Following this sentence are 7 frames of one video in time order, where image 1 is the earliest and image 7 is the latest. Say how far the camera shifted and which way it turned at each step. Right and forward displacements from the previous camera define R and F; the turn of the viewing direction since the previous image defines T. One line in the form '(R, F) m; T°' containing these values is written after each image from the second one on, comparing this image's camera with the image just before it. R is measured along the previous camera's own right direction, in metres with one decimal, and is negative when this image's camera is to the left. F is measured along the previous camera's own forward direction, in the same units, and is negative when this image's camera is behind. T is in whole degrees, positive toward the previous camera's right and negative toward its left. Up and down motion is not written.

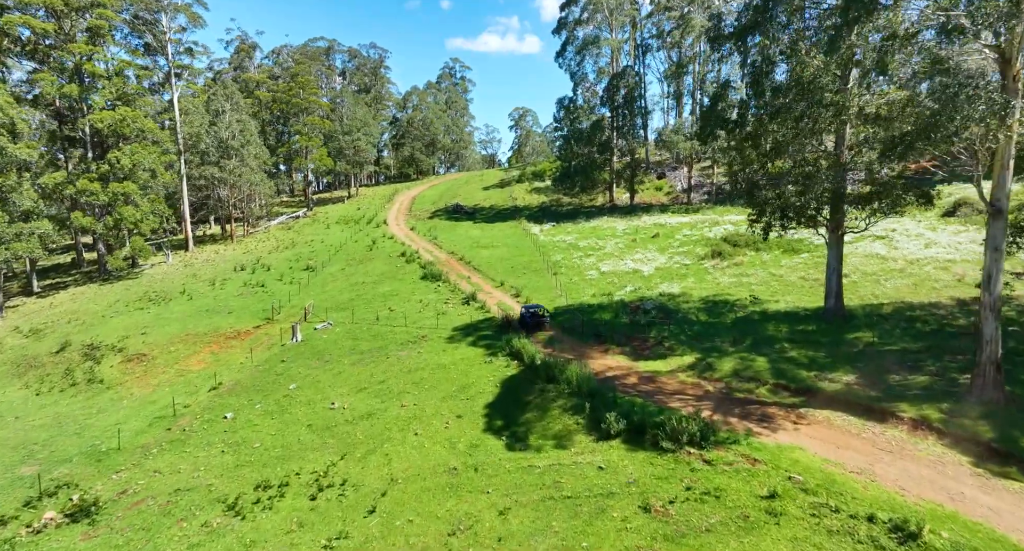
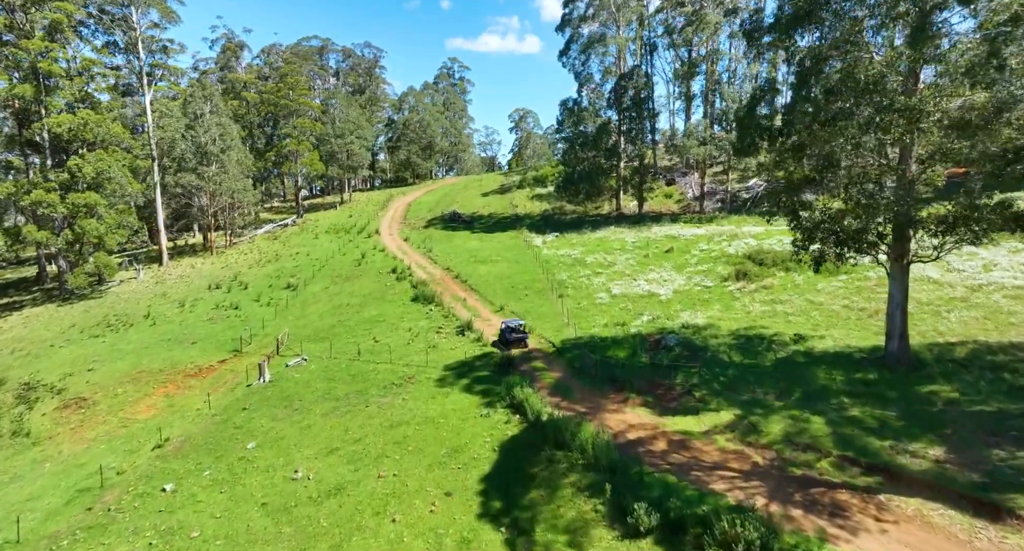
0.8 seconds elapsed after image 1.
(0.0, +4.5) m; 0°
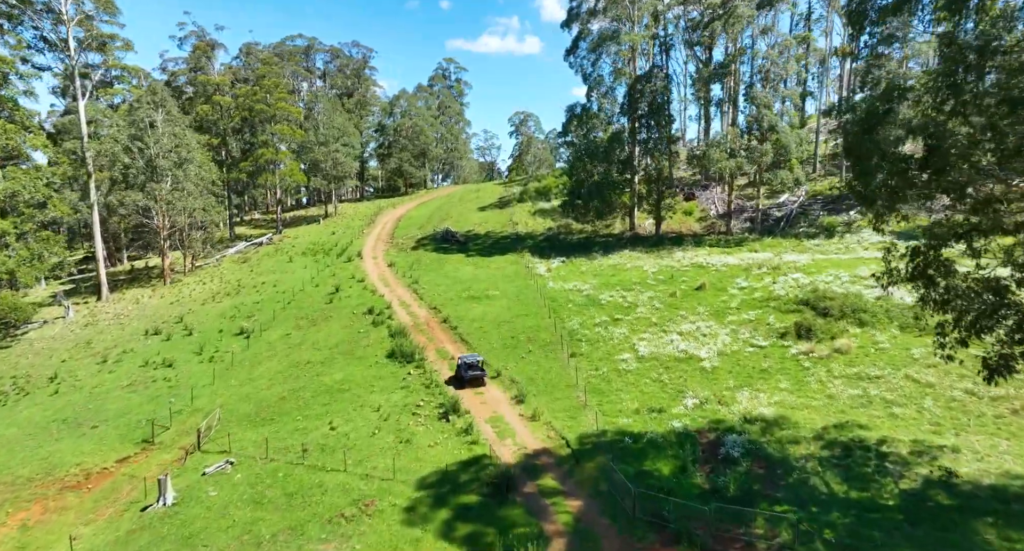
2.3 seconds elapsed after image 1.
(0.0, +8.3) m; 0°
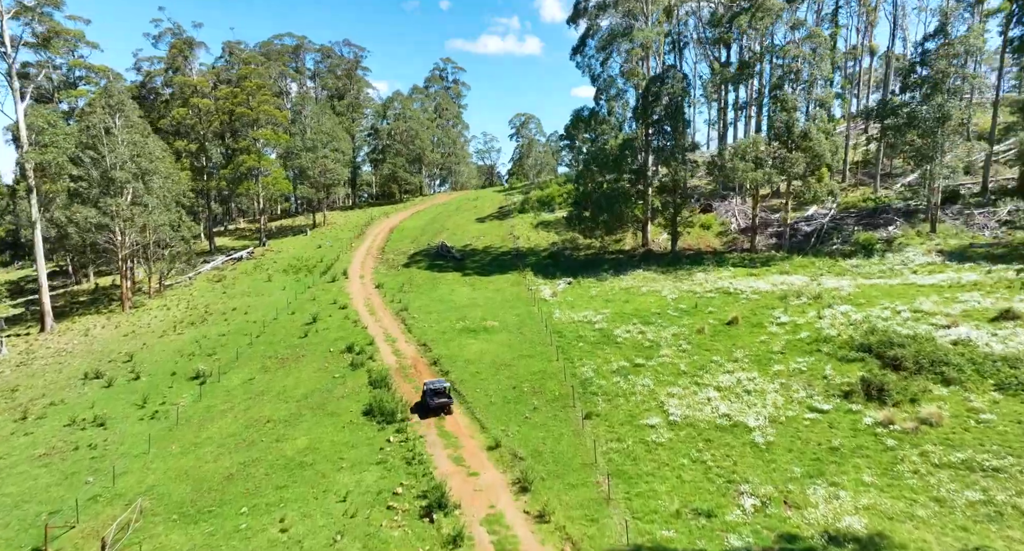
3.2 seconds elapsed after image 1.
(-0.1, +5.8) m; 0°
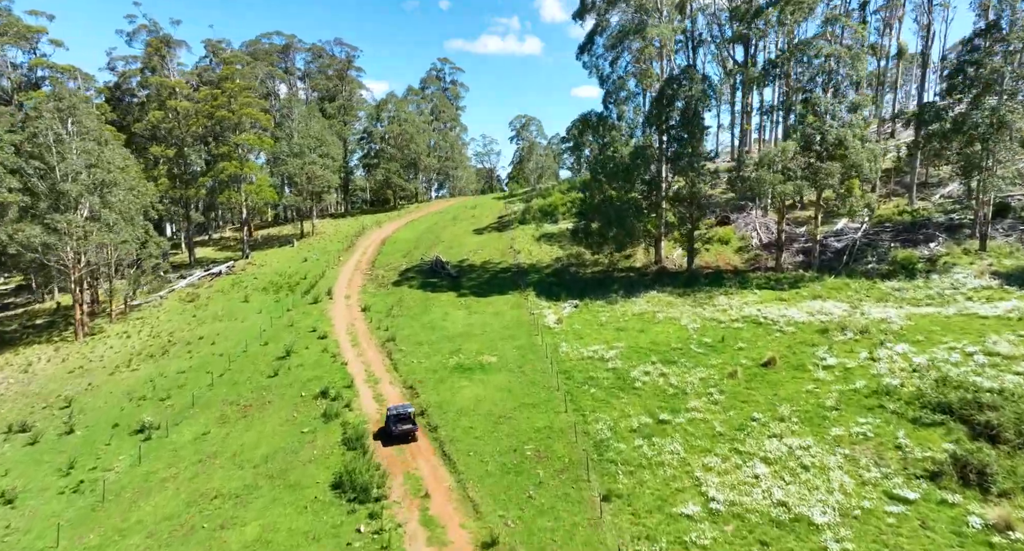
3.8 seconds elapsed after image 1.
(0.0, +5.1) m; 0°
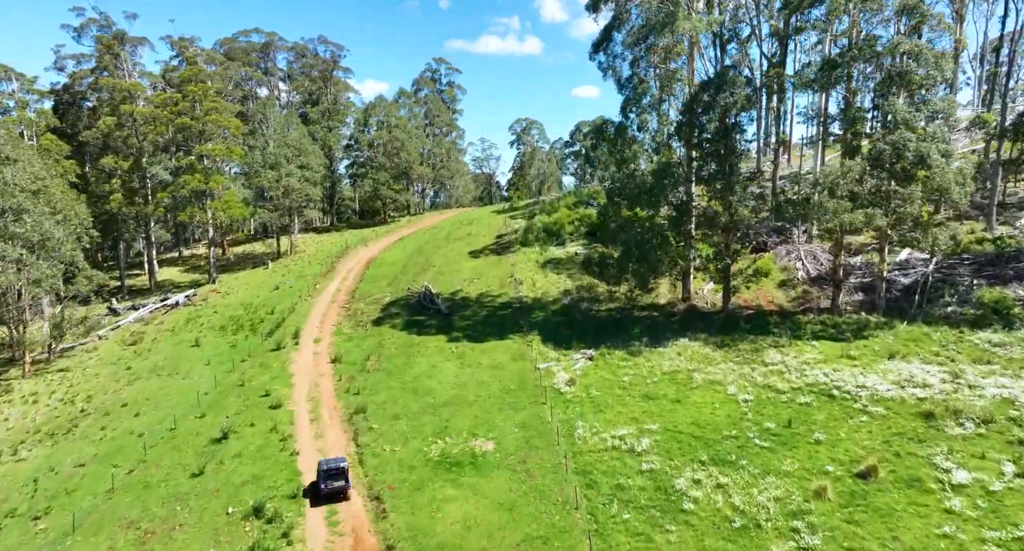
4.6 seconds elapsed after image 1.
(-0.1, +8.4) m; 0°
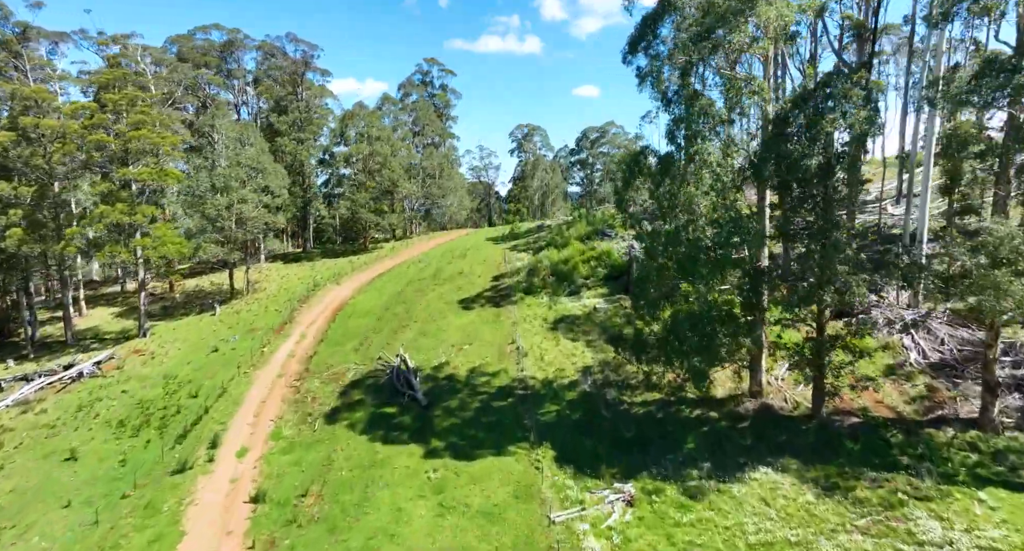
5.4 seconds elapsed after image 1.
(-0.1, +12.6) m; 0°
